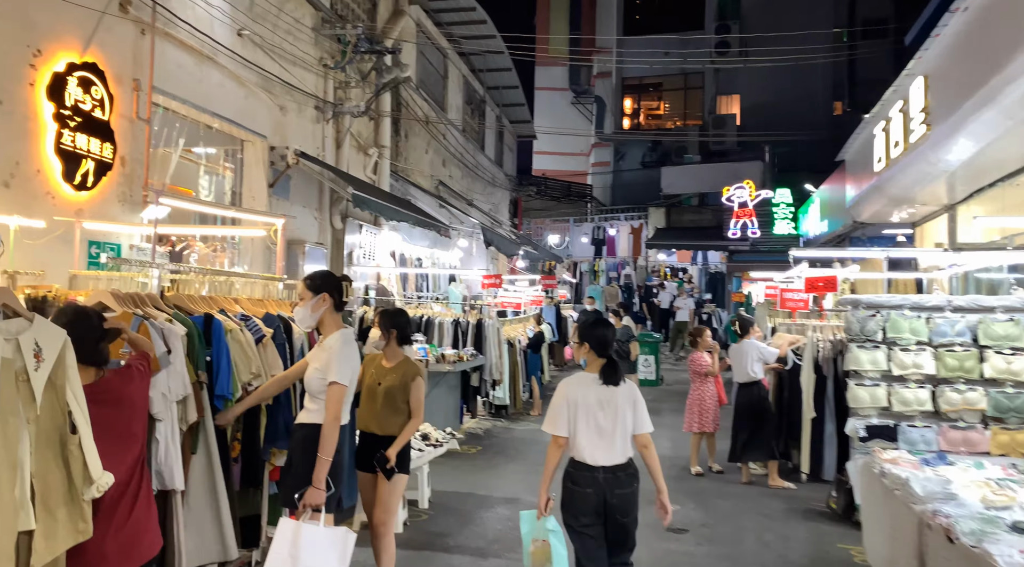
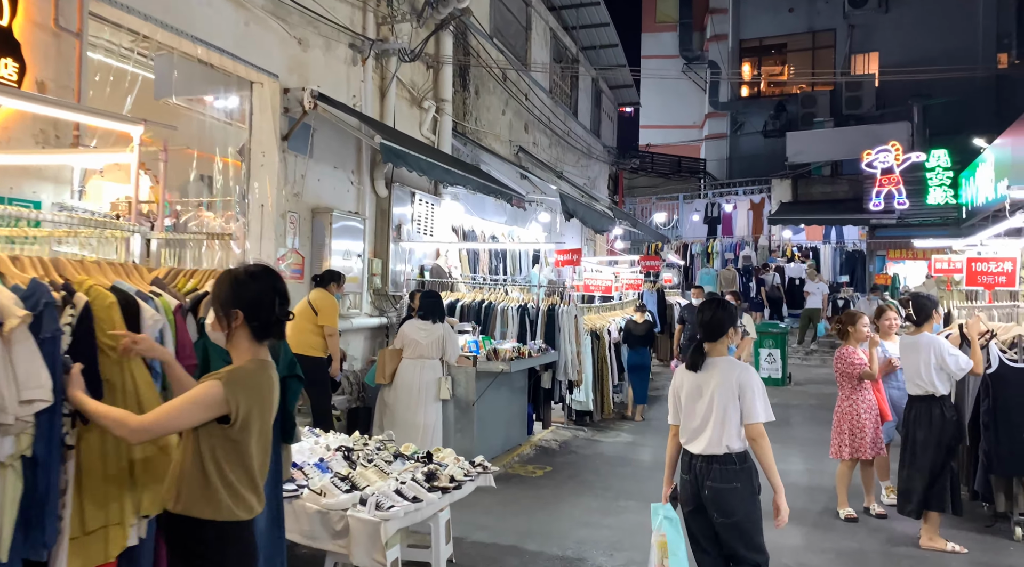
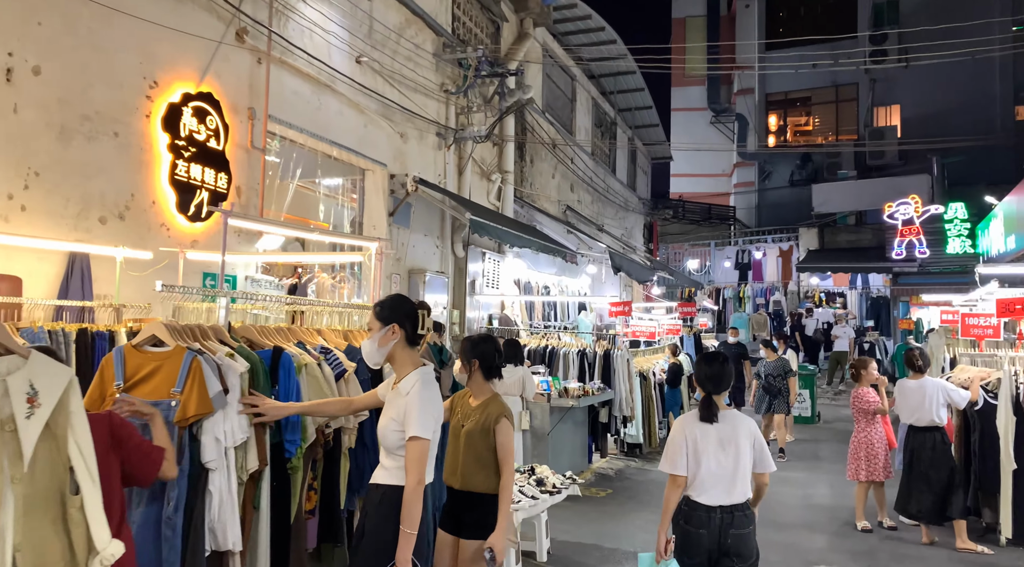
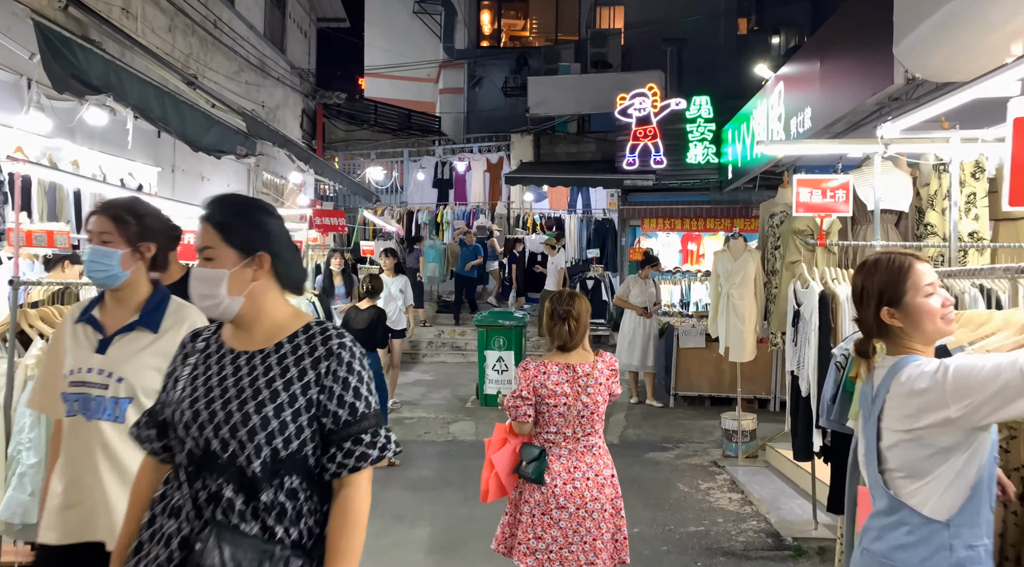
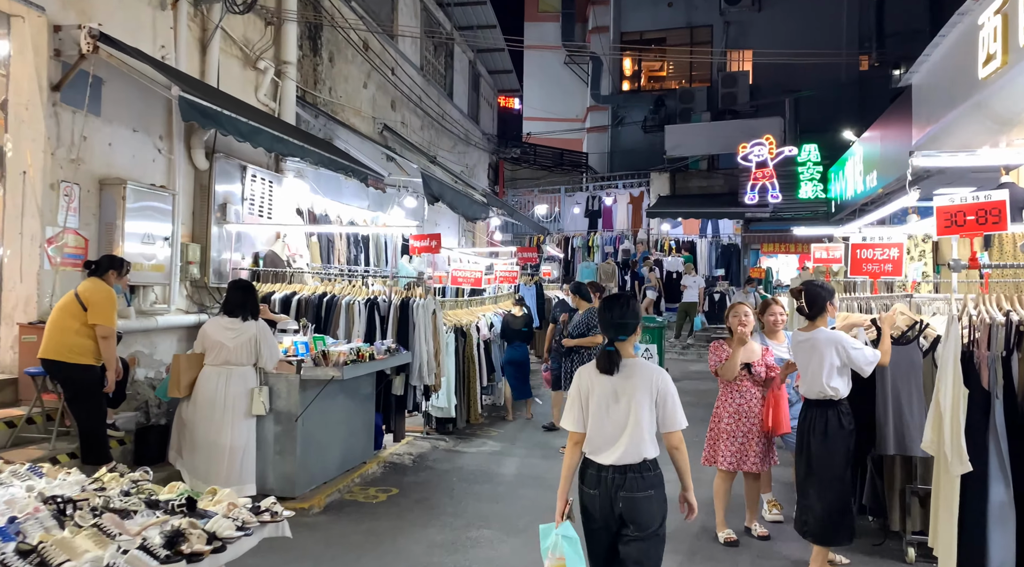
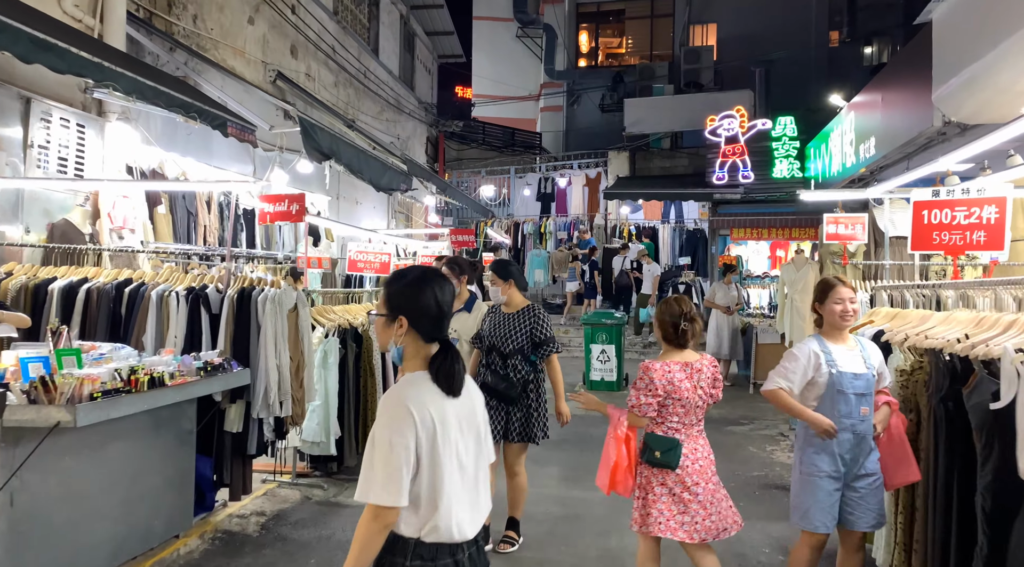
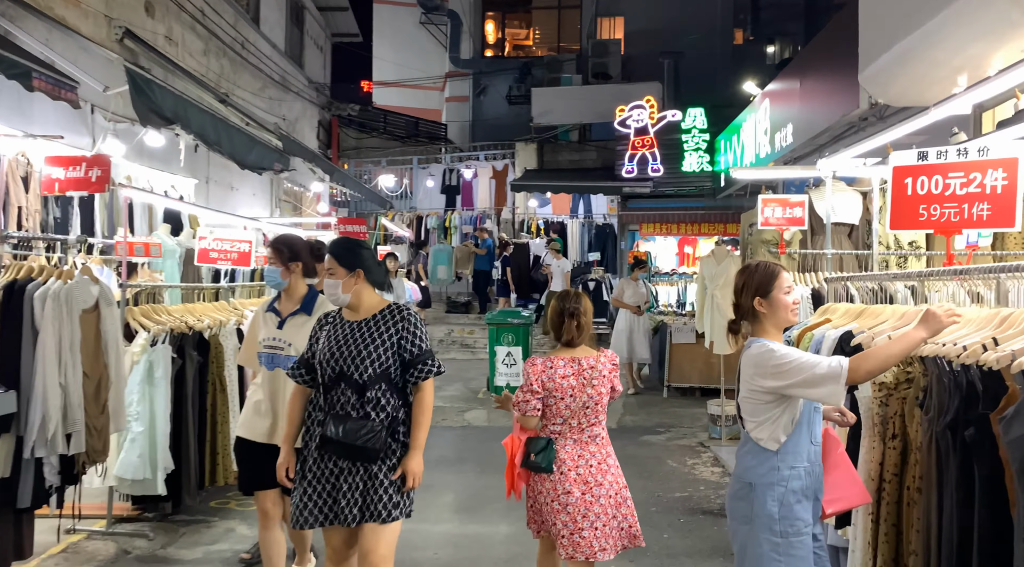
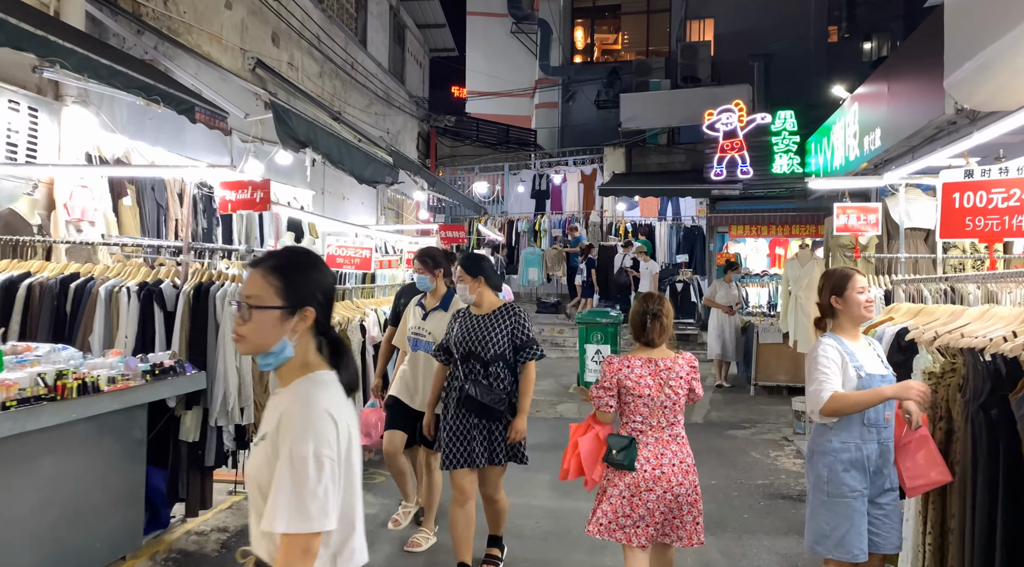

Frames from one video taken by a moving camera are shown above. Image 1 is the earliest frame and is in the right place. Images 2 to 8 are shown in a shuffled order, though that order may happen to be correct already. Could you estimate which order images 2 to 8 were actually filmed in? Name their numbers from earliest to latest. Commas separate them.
3, 2, 5, 6, 8, 7, 4
